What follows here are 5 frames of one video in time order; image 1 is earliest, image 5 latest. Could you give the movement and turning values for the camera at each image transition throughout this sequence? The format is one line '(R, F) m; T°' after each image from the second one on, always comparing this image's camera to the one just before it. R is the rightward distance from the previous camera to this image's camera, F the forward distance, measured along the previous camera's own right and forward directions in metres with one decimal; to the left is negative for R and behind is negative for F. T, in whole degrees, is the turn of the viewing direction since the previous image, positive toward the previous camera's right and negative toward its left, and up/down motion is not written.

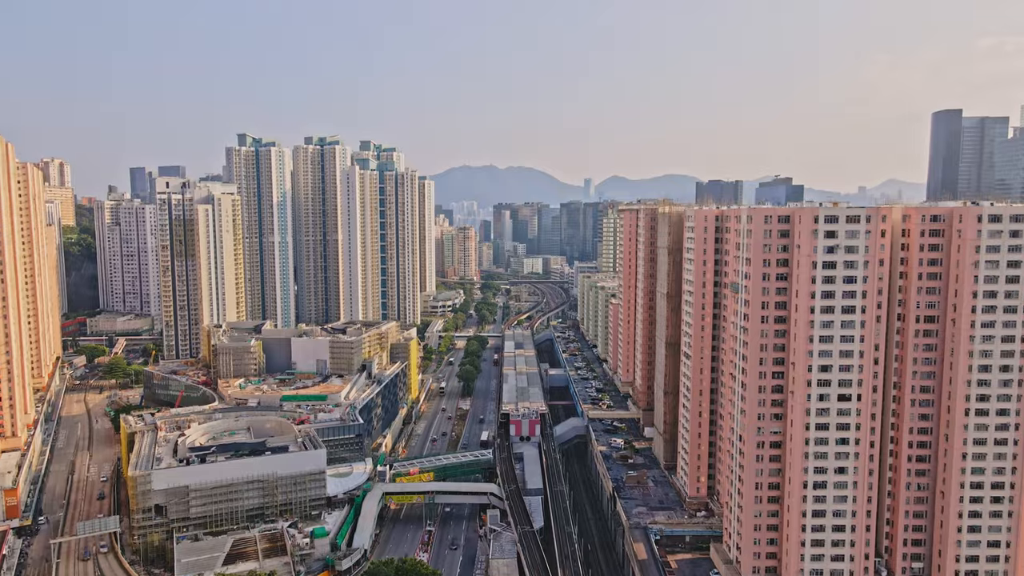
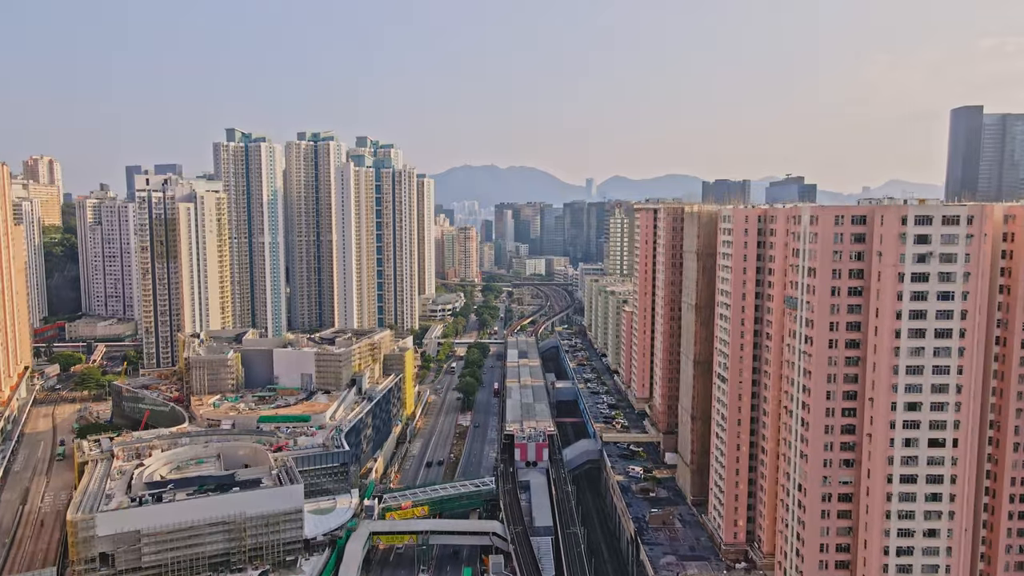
(-0.2, +8.1) m; 0°
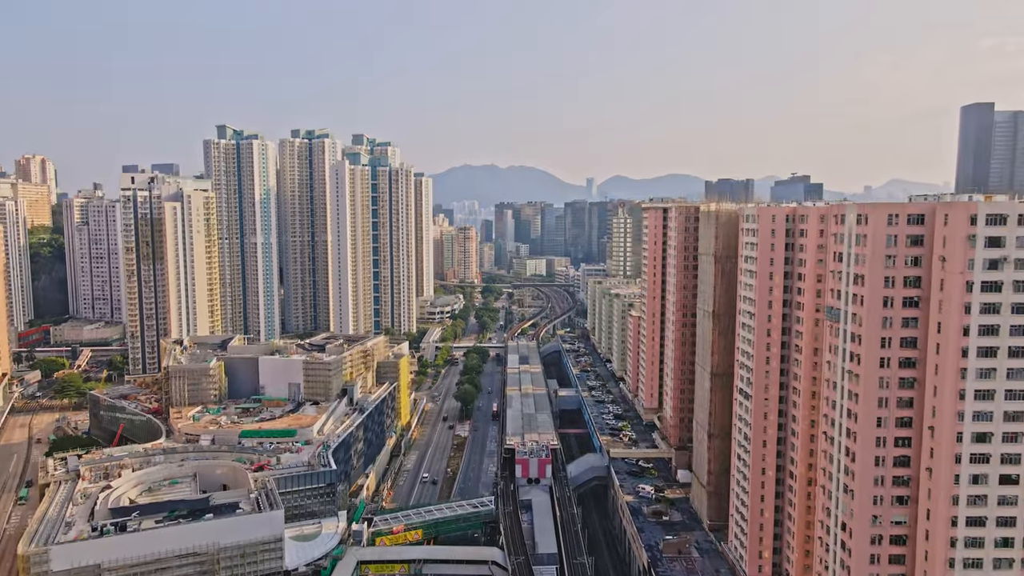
(0.0, +4.7) m; 0°
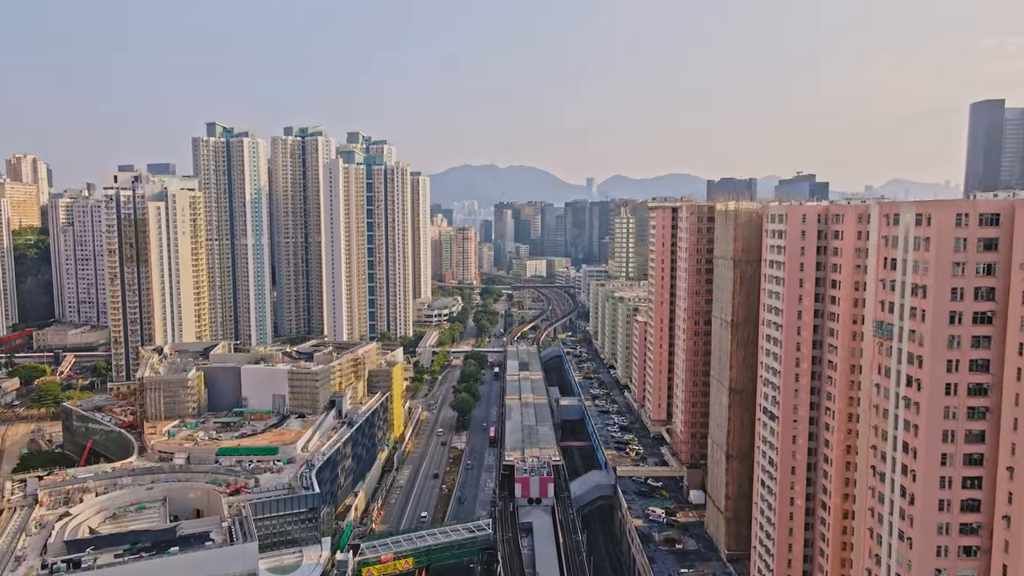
(0.0, +4.7) m; 0°
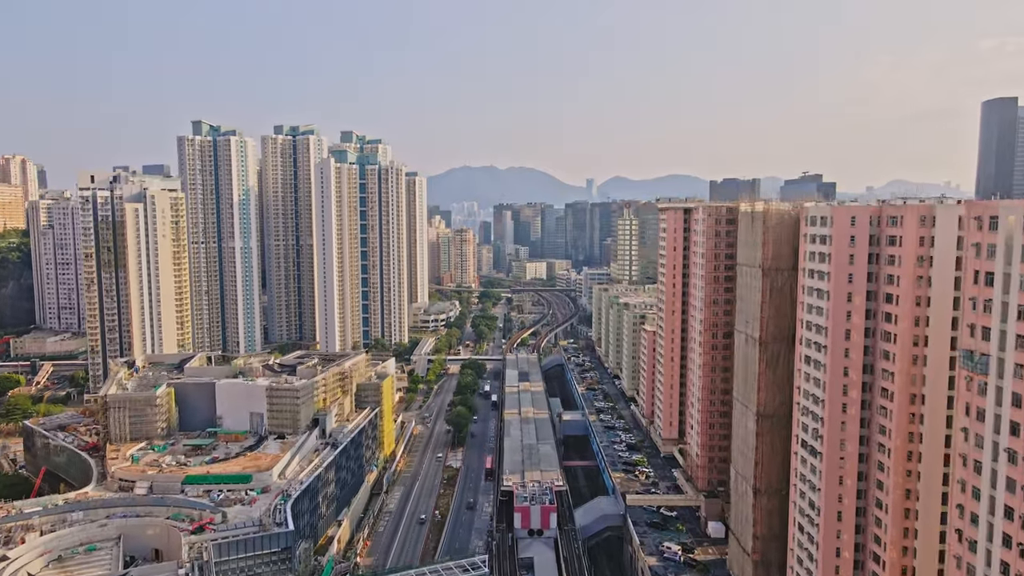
(+0.1, +5.7) m; 0°
